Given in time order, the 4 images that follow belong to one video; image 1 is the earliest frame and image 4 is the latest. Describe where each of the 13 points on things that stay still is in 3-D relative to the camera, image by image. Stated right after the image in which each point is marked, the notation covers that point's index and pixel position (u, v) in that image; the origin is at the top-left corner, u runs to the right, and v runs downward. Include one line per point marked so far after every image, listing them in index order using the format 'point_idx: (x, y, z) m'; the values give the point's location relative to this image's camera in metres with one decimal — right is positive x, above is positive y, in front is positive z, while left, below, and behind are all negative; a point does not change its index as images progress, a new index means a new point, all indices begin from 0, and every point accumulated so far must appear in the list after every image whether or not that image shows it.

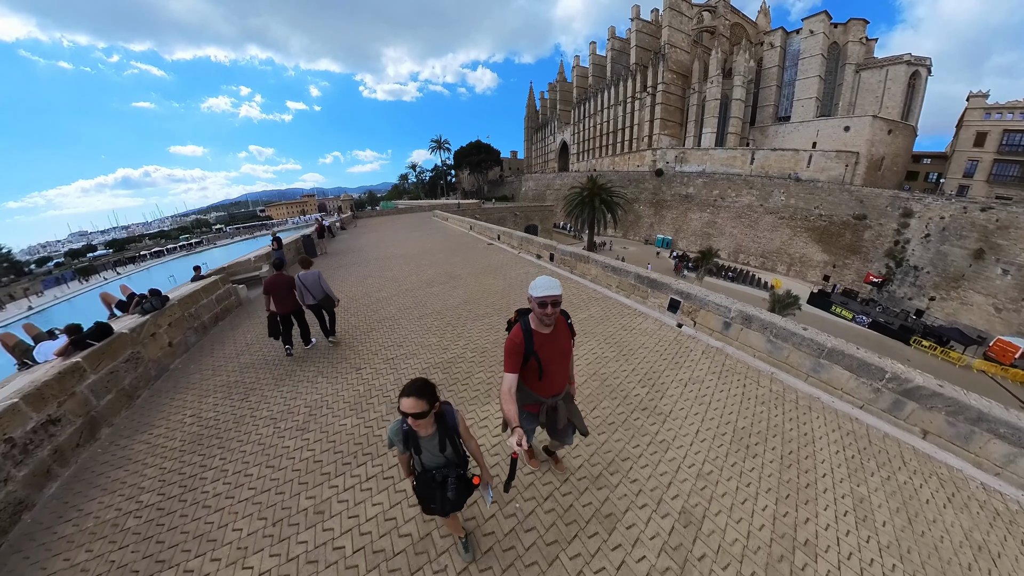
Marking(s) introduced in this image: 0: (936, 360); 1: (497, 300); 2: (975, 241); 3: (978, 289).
0: (+21.7, -3.7, +17.9) m
1: (-0.3, 0.0, +6.3) m
2: (+25.8, +2.6, +19.3) m
3: (+25.6, -0.1, +19.2) m
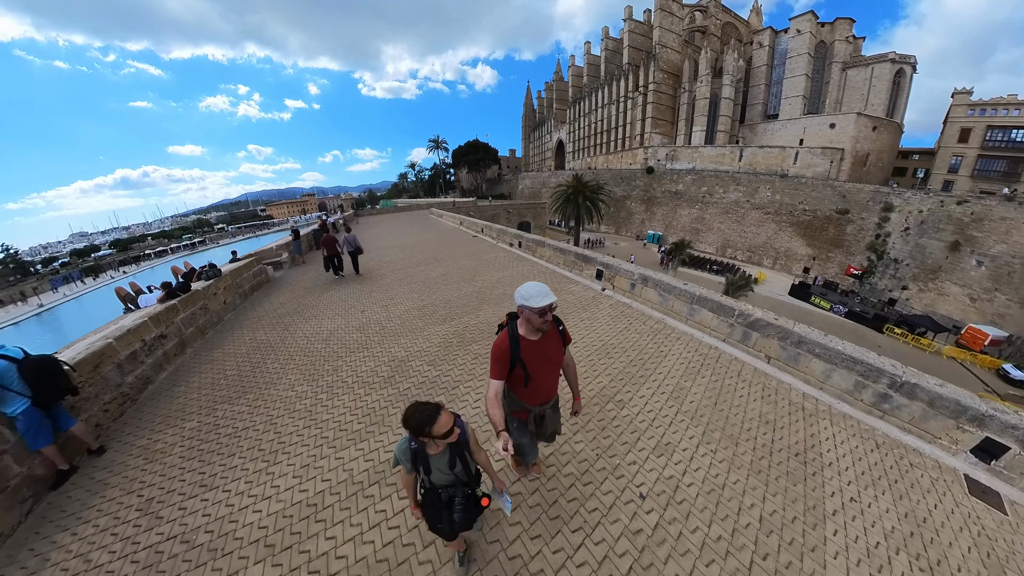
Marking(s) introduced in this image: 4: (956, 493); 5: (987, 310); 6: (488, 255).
0: (+21.3, -3.2, +18.9) m
1: (-0.8, +0.3, +7.3) m
2: (+25.3, +3.2, +20.3) m
3: (+25.2, +0.5, +20.2) m
4: (+3.1, -1.4, +2.4) m
5: (+25.5, -1.2, +18.9) m
6: (-0.6, +0.9, +9.1) m
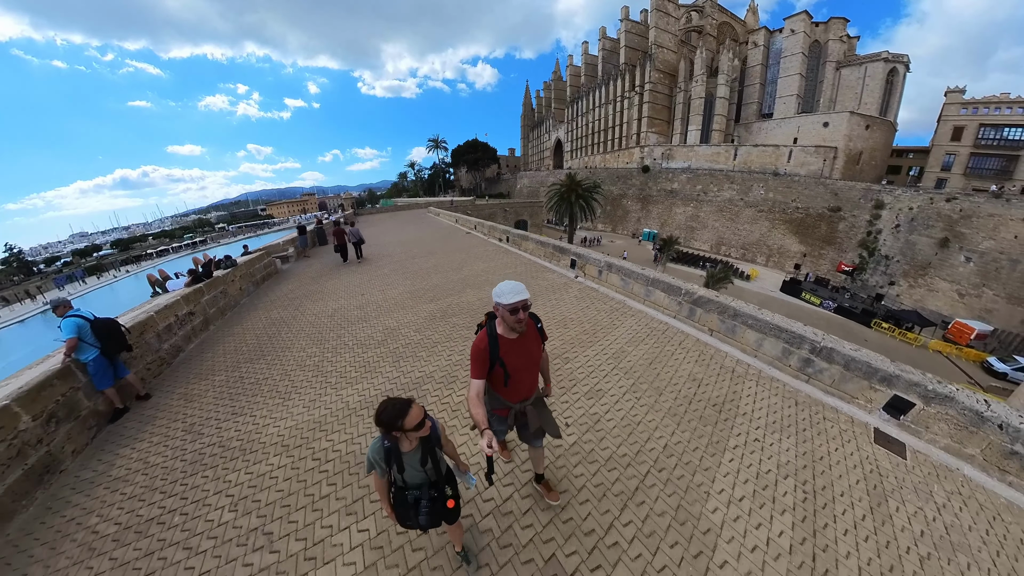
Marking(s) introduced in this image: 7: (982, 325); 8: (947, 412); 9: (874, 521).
0: (+21.1, -2.9, +19.4) m
1: (-1.0, +0.4, +7.8) m
2: (+25.1, +3.4, +20.8) m
3: (+25.0, +0.7, +20.7) m
4: (+2.9, -1.3, +2.9) m
5: (+25.3, -0.9, +19.4) m
6: (-0.8, +1.0, +9.6) m
7: (+24.4, -1.9, +18.3) m
8: (+3.5, -1.0, +2.8) m
9: (+2.3, -1.5, +2.3) m
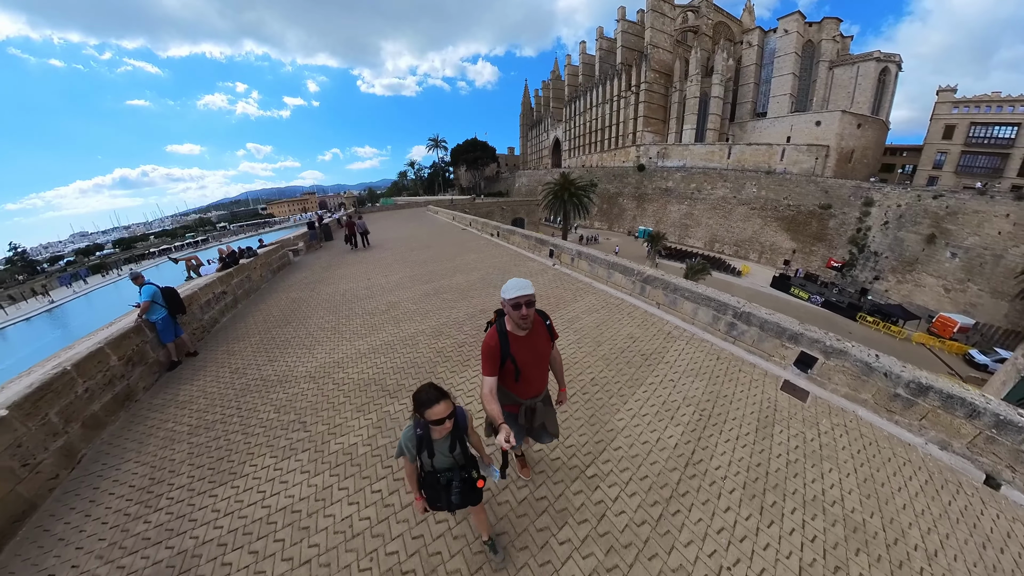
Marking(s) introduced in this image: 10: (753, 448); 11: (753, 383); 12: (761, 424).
0: (+20.9, -2.6, +20.0) m
1: (-1.2, +0.7, +8.5) m
2: (+24.9, +3.8, +21.4) m
3: (+24.8, +1.1, +21.3) m
4: (+2.7, -1.1, +3.6) m
5: (+25.1, -0.6, +20.0) m
6: (-1.1, +1.2, +10.2) m
7: (+24.2, -1.6, +18.9) m
8: (+3.3, -0.8, +3.5) m
9: (+2.1, -1.3, +2.9) m
10: (+1.9, -1.3, +2.8) m
11: (+2.6, -1.1, +3.6) m
12: (+2.2, -1.2, +3.1) m
